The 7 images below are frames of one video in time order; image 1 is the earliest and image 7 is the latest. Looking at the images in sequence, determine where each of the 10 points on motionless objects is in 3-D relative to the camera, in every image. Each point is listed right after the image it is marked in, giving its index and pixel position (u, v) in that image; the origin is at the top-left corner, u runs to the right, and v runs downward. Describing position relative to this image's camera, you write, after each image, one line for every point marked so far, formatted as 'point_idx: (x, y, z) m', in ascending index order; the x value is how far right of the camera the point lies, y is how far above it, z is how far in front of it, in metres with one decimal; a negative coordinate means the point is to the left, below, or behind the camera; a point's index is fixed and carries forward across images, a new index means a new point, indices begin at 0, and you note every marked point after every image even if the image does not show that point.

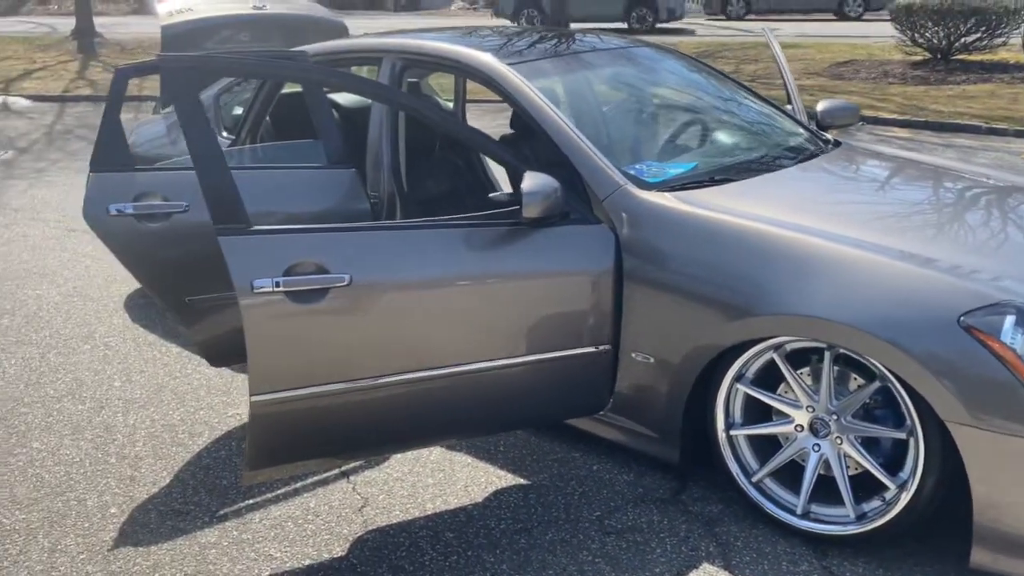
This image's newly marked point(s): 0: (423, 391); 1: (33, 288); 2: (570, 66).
0: (-0.3, -0.4, +3.4) m
1: (-3.6, 0.0, +6.5) m
2: (+0.2, +1.1, +4.3) m
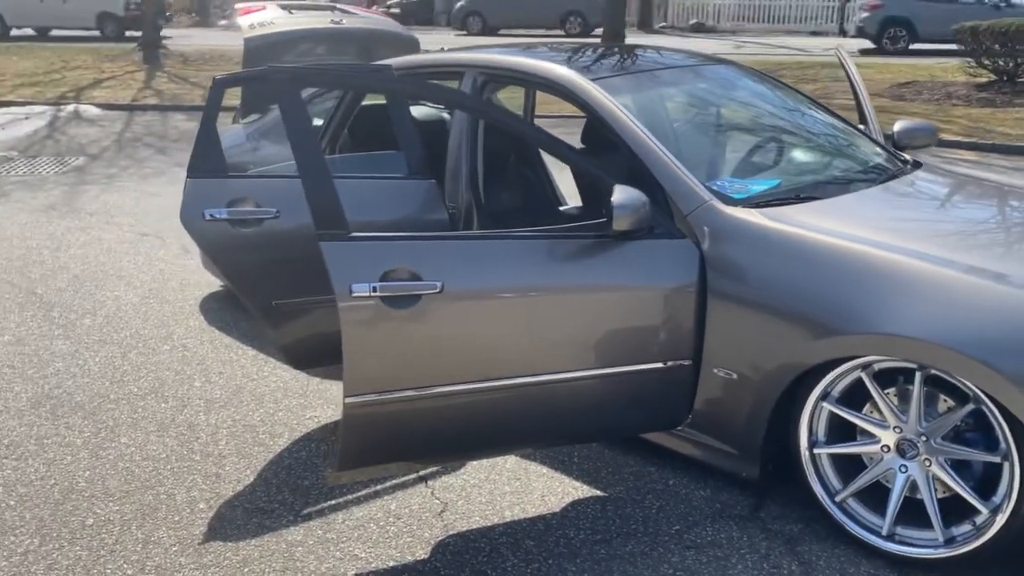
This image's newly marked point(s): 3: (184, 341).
0: (0.0, -0.5, +3.5) m
1: (-3.1, 0.0, +6.7) m
2: (+0.6, +1.0, +4.3) m
3: (-2.1, -0.3, +5.5) m
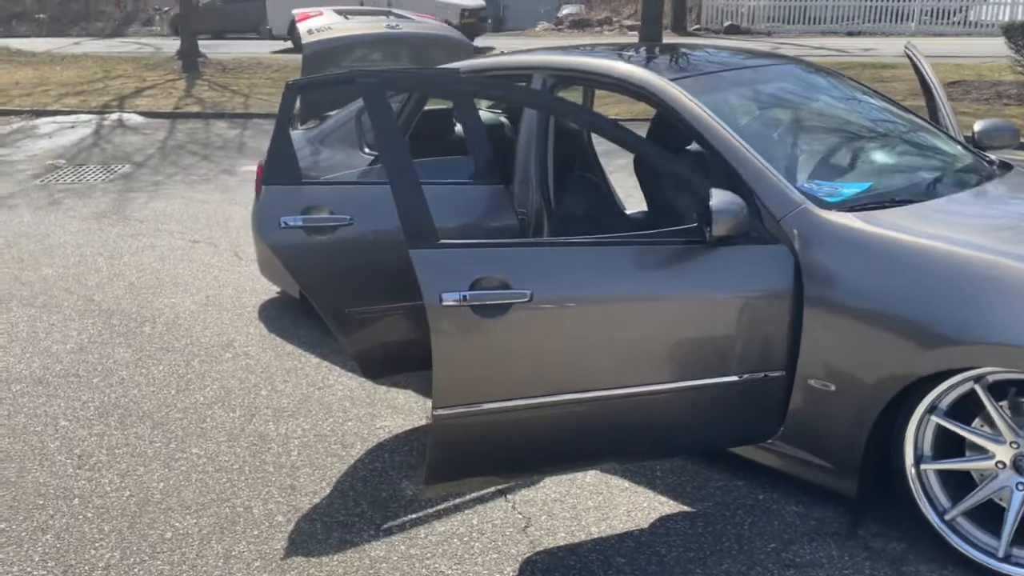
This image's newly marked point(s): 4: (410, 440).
0: (+0.3, -0.5, +3.4) m
1: (-2.7, -0.1, +6.7) m
2: (+1.0, +1.0, +4.2) m
3: (-1.7, -0.4, +5.5) m
4: (-0.5, -0.8, +4.2) m
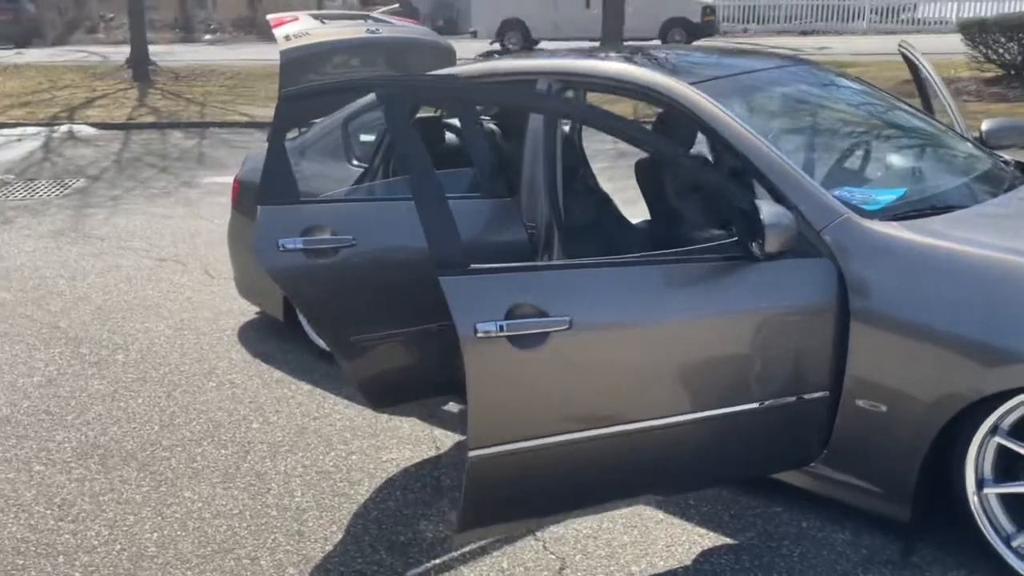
0: (+0.5, -0.6, +3.1) m
1: (-2.7, -0.2, +6.3) m
2: (+1.0, +0.9, +4.0) m
3: (-1.7, -0.5, +5.1) m
4: (-0.4, -0.9, +3.9) m
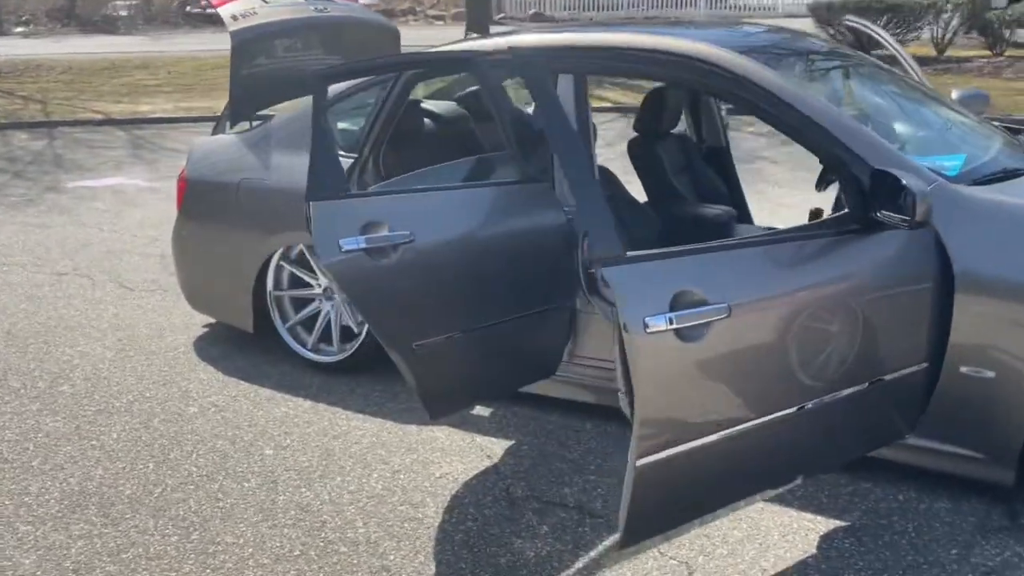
0: (+0.9, -0.5, +3.0) m
1: (-2.9, -0.4, +5.5) m
2: (+1.2, +1.0, +3.9) m
3: (-1.6, -0.6, +4.6) m
4: (-0.1, -0.8, +3.6) m
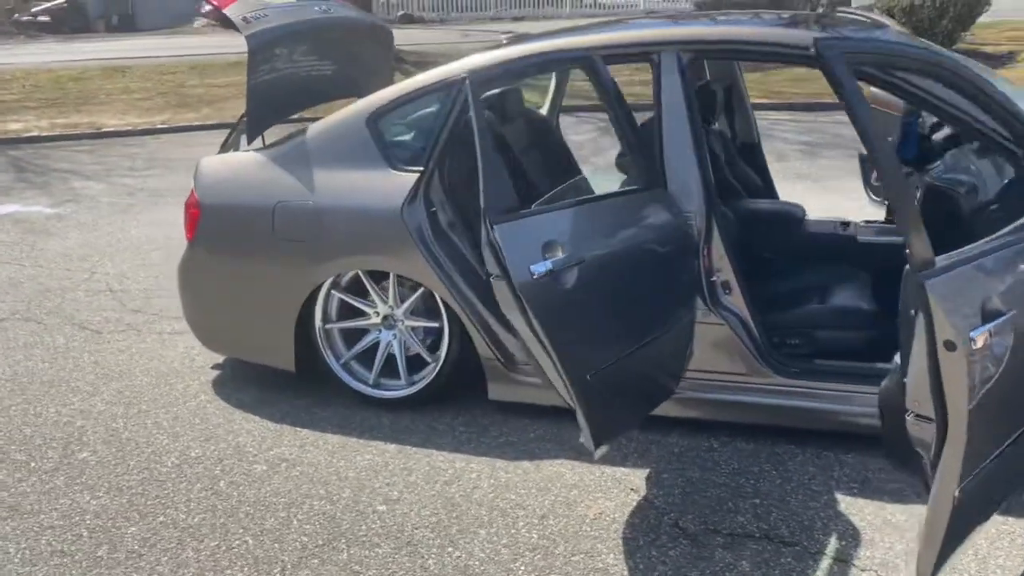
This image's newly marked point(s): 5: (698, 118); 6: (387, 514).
0: (+1.6, -0.5, +2.8) m
1: (-2.5, -0.6, +4.8) m
2: (+1.6, +1.0, +3.7) m
3: (-1.1, -0.8, +4.0) m
4: (+0.6, -0.9, +3.3) m
5: (+0.8, +0.7, +3.7) m
6: (-0.5, -0.9, +3.5) m
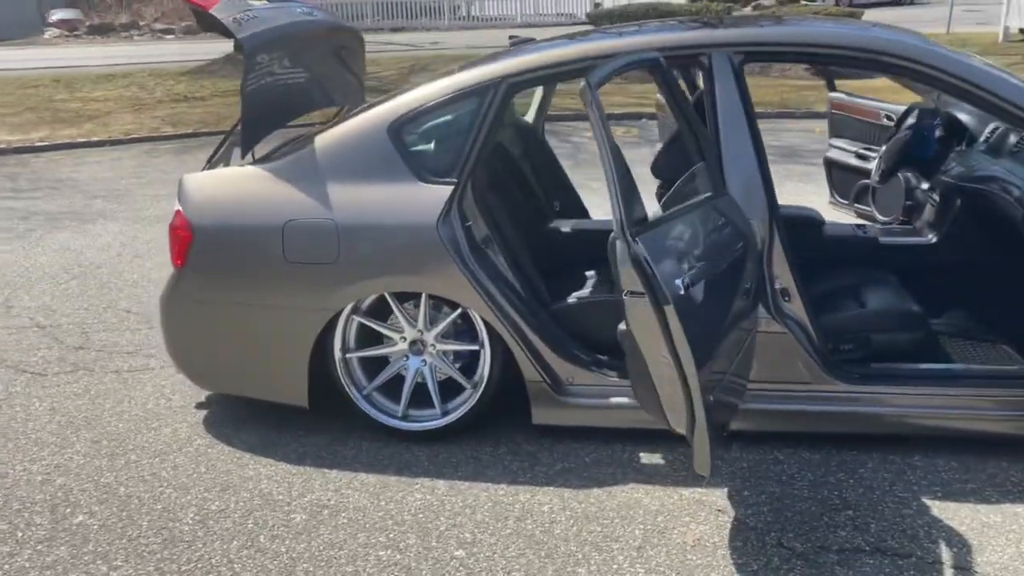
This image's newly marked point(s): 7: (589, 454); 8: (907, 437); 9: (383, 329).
0: (+2.0, -0.5, +2.8) m
1: (-2.4, -0.8, +4.2) m
2: (+1.8, +1.0, +3.8) m
3: (-0.9, -0.9, +3.6) m
4: (+0.9, -0.9, +3.1) m
5: (+1.0, +0.6, +3.6) m
6: (-0.2, -1.0, +3.2) m
7: (+0.3, -0.7, +3.8) m
8: (+1.7, -0.7, +3.8) m
9: (-0.6, -0.2, +4.0) m
